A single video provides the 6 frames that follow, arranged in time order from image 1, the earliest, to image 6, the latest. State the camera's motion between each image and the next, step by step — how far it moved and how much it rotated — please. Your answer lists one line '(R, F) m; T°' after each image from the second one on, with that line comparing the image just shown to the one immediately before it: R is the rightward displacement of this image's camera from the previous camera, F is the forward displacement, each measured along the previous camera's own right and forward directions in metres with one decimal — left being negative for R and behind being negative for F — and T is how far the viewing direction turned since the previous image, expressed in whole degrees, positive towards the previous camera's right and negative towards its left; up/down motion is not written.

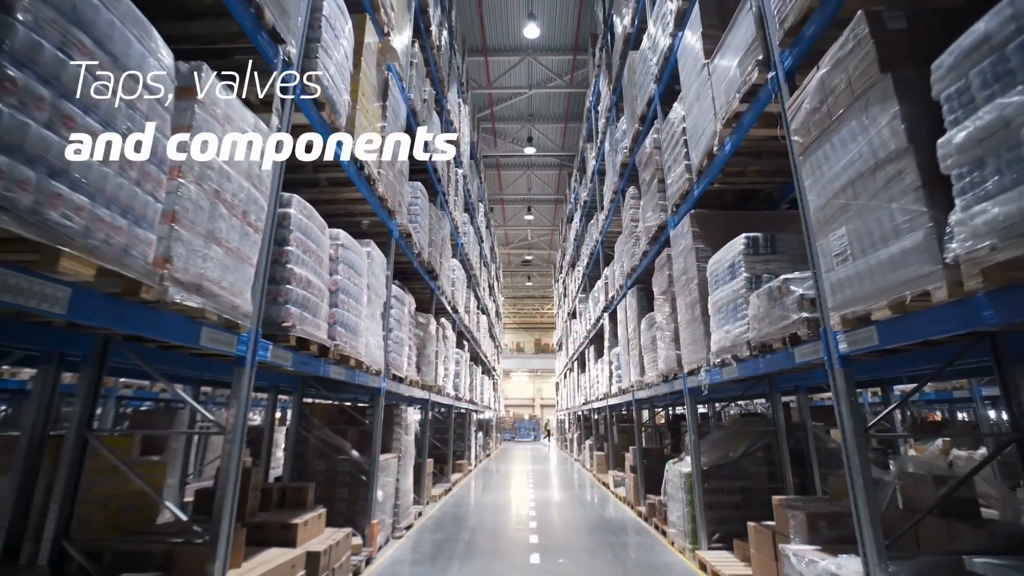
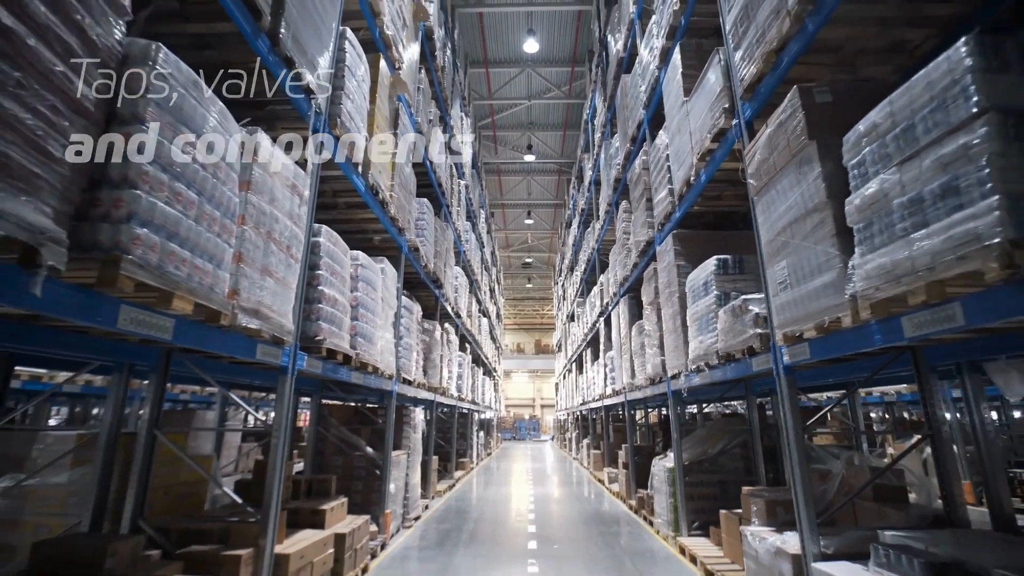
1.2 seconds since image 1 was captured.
(0.0, -0.5) m; 0°
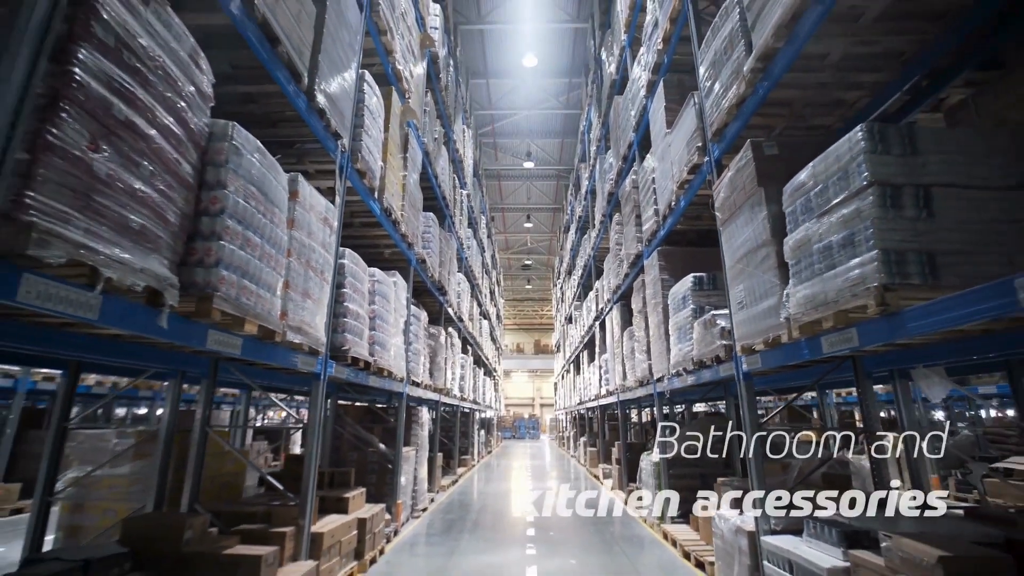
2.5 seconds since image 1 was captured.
(0.0, -0.6) m; 0°
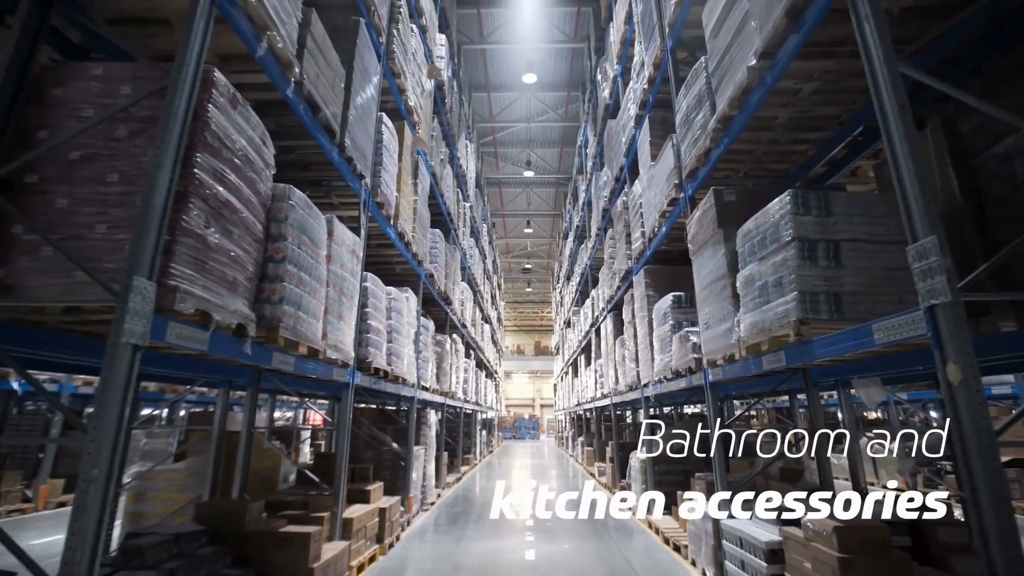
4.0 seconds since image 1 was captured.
(0.0, -0.7) m; 0°
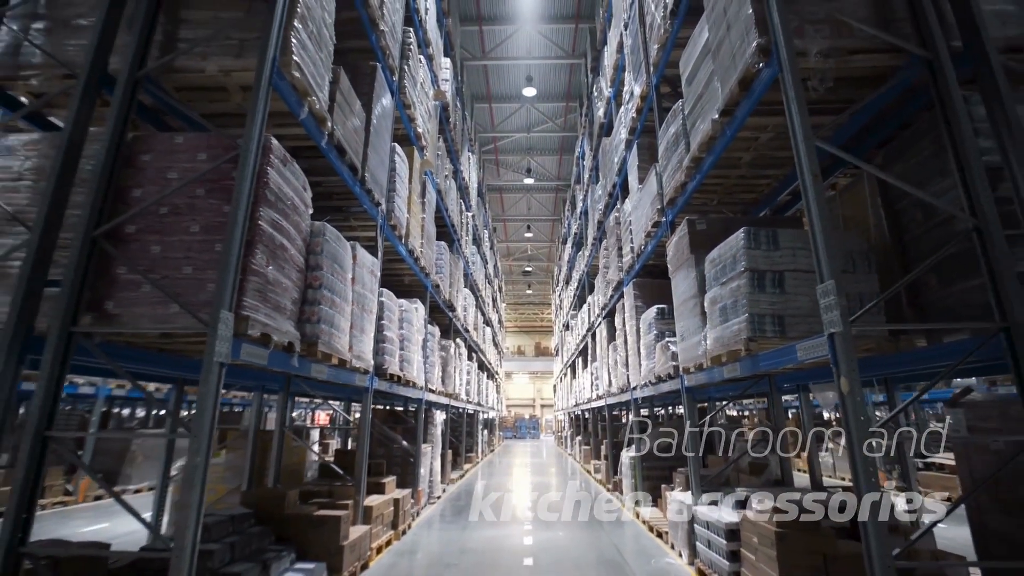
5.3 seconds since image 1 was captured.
(0.0, -0.6) m; 0°
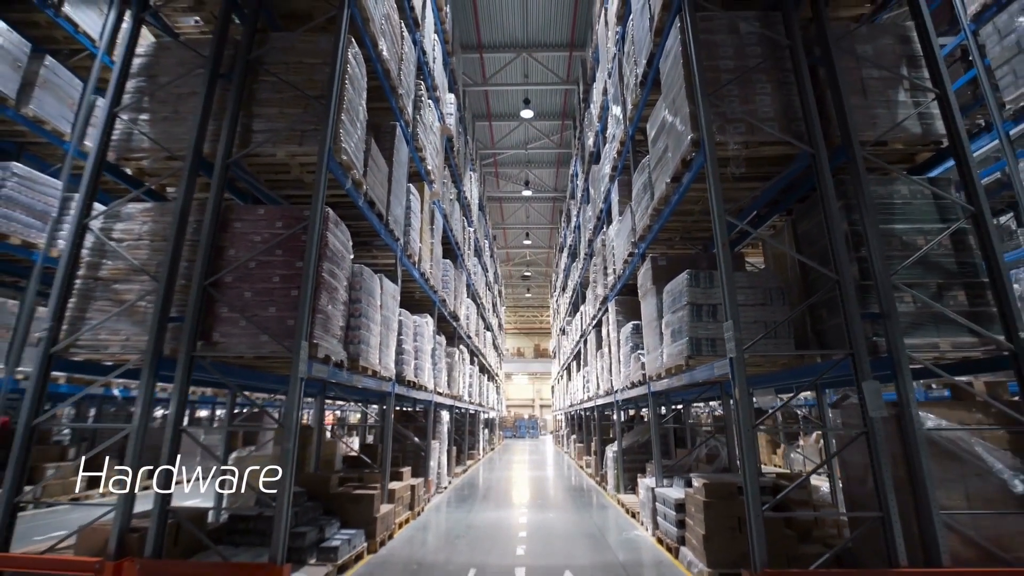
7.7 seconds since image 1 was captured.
(+0.1, -1.1) m; 0°
